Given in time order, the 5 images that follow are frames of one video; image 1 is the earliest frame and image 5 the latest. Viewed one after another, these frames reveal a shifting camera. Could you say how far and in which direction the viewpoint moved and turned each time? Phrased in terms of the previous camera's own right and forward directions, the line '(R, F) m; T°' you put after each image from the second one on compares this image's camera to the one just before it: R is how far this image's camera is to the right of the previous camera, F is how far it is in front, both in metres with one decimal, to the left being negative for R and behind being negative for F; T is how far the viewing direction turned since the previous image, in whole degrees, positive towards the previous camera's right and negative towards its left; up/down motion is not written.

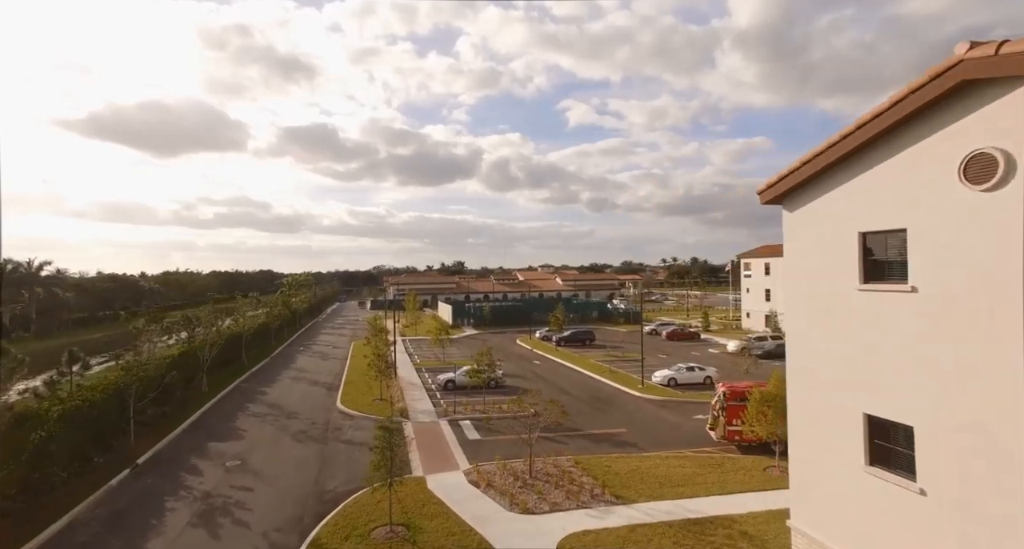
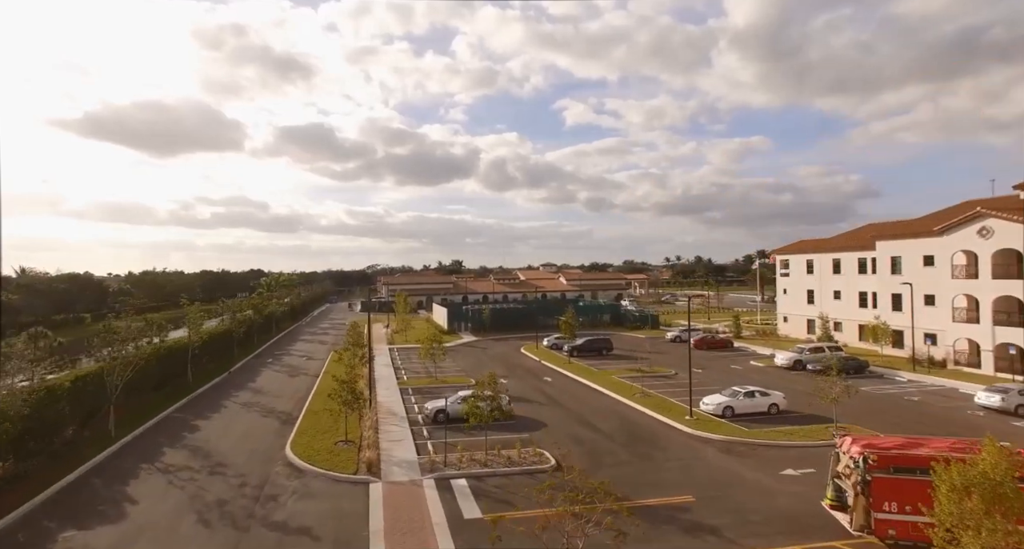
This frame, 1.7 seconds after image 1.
(-0.5, +7.8) m; 0°
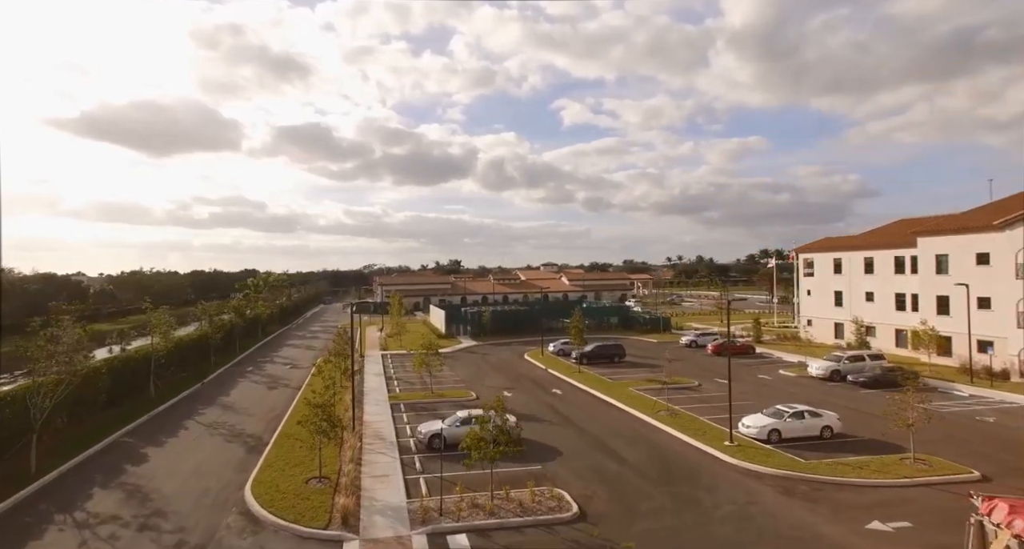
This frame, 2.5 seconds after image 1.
(-0.4, +4.1) m; 0°
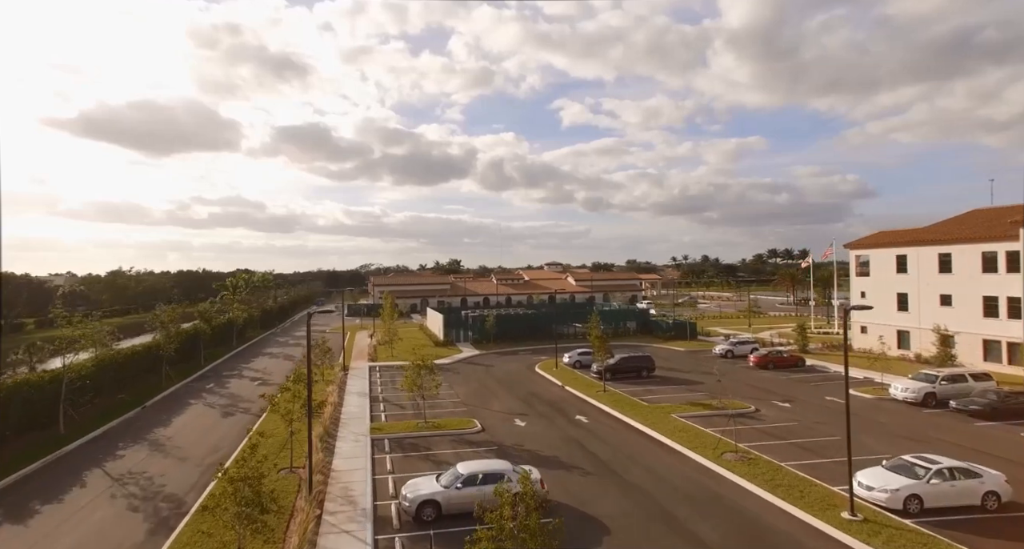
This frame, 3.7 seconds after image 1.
(-0.7, +6.9) m; 0°
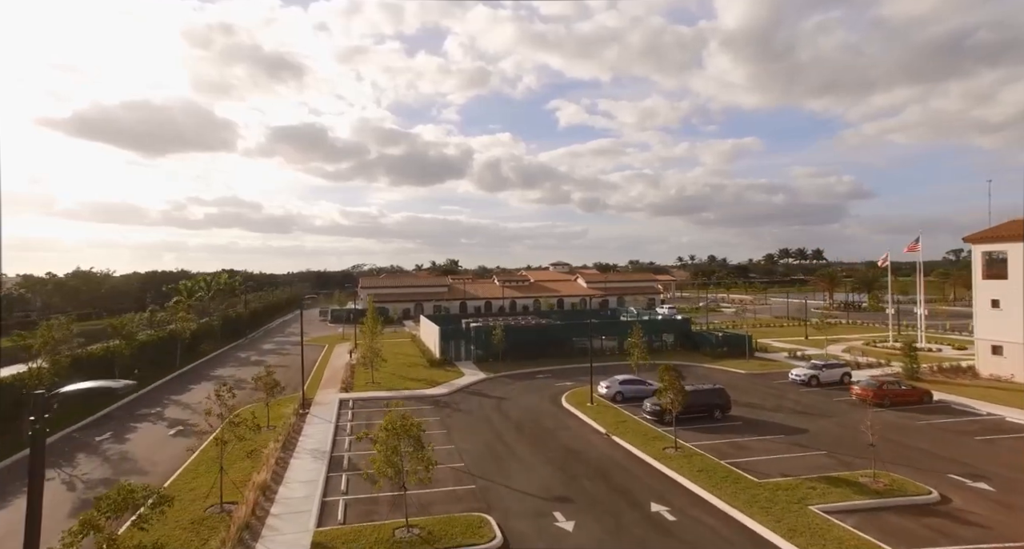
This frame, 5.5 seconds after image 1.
(-1.3, +11.0) m; 0°
